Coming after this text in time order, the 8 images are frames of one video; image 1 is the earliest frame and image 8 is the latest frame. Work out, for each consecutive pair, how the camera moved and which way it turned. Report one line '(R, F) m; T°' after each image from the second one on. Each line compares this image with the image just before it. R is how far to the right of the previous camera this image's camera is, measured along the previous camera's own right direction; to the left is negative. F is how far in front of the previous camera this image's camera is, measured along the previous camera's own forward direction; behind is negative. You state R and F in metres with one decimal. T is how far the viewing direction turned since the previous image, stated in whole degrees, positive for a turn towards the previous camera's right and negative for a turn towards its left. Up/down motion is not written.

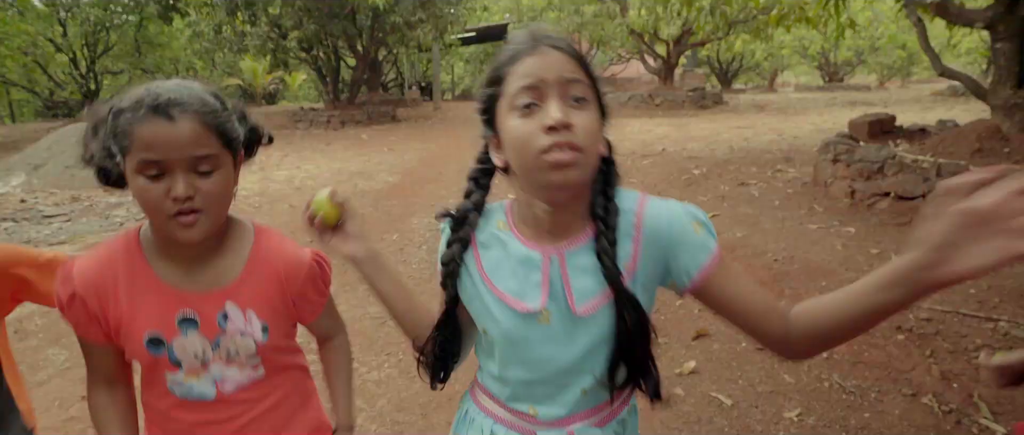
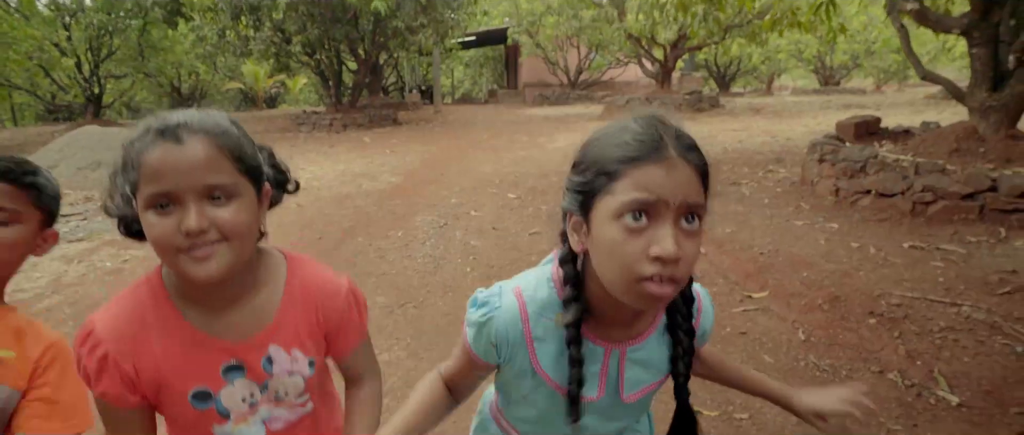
(0.0, -0.2) m; 0°
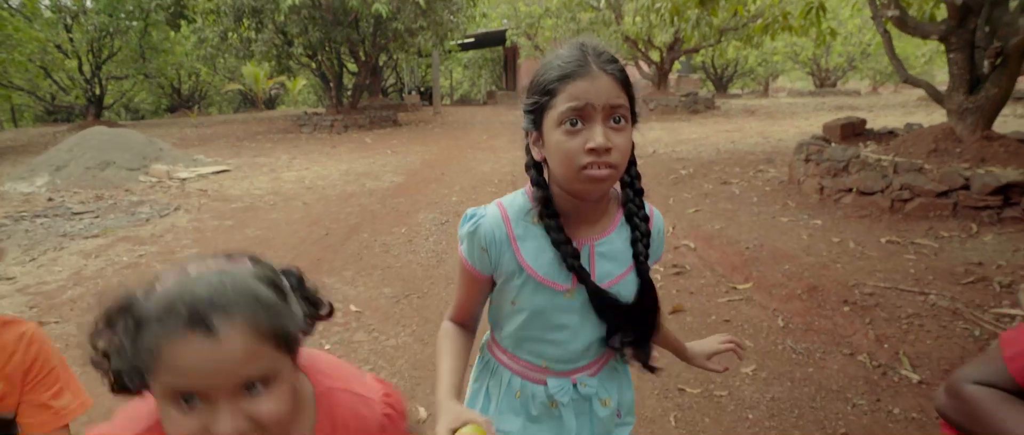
(0.0, -0.2) m; 0°
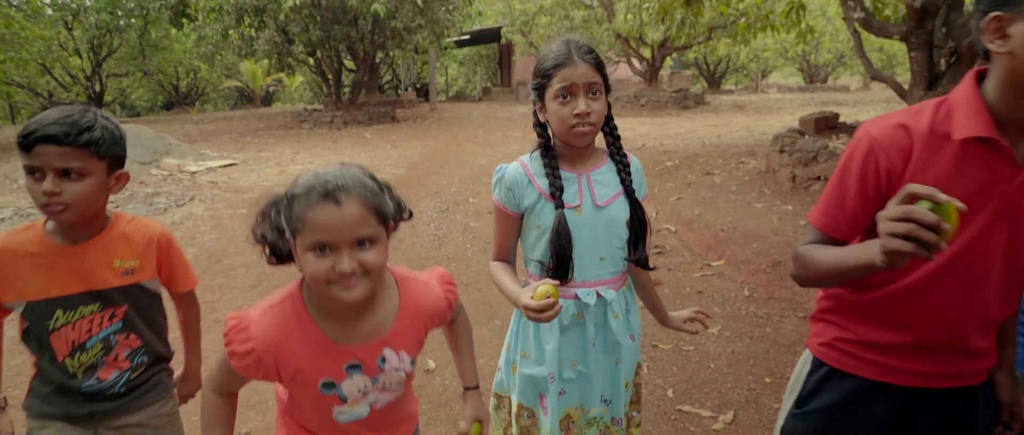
(0.0, -0.4) m; 0°
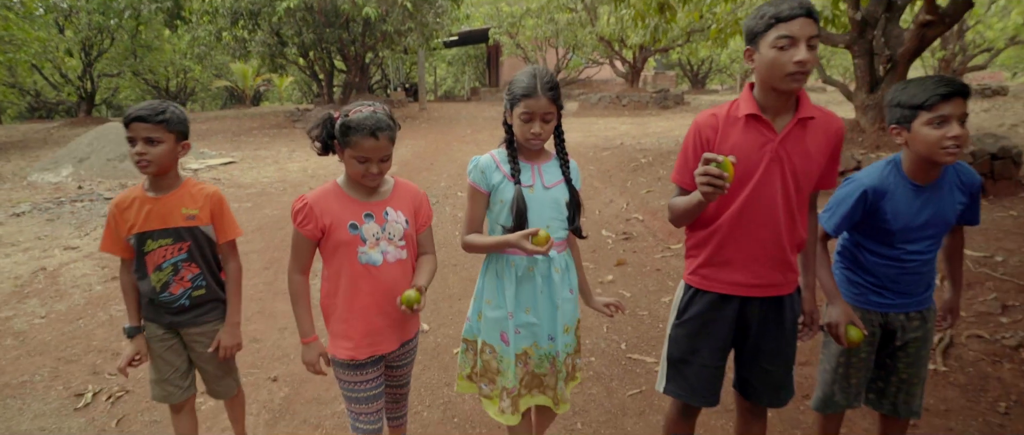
(0.0, -0.5) m; +1°
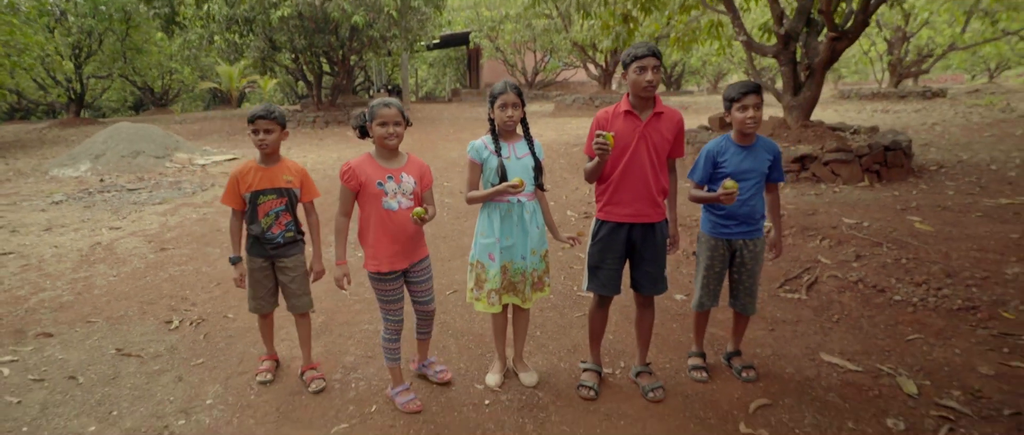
(0.0, -1.0) m; +2°
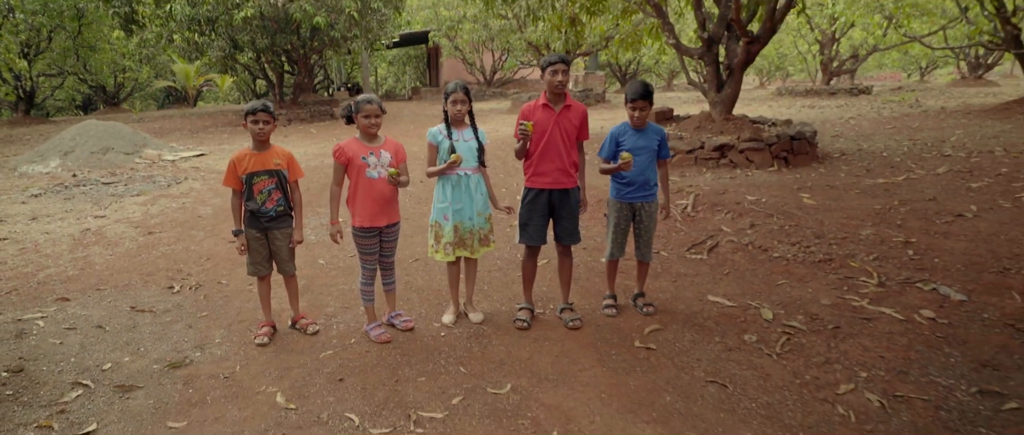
(+0.1, -0.8) m; +4°
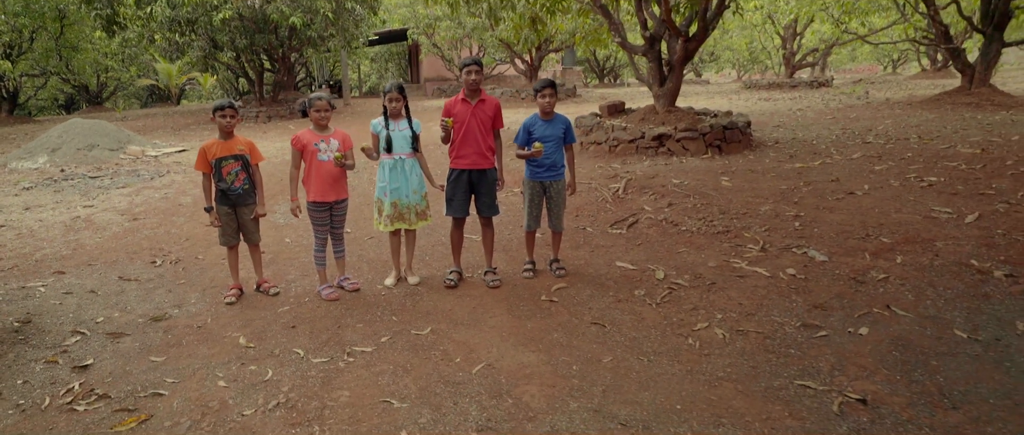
(+0.4, -0.7) m; +1°
